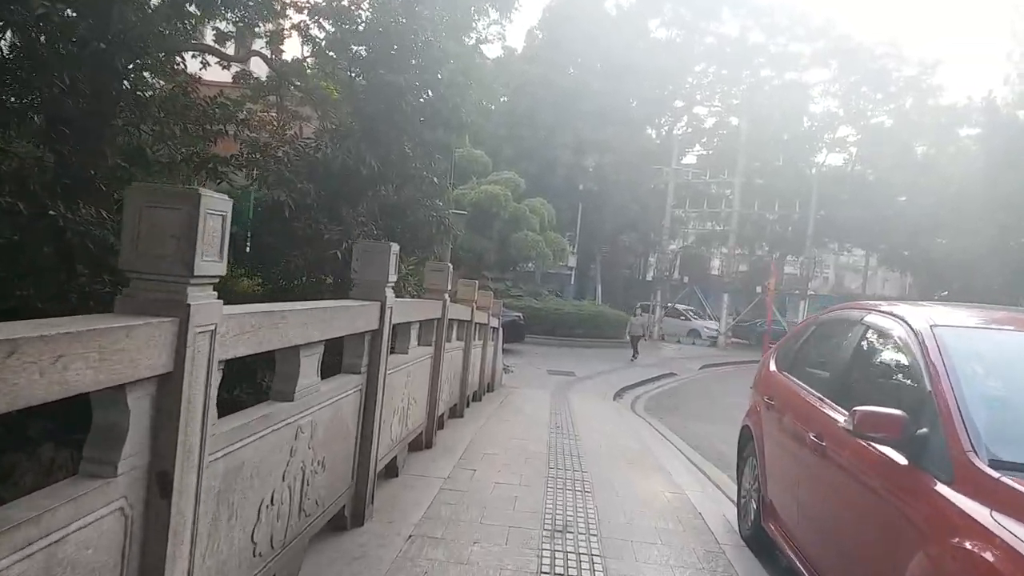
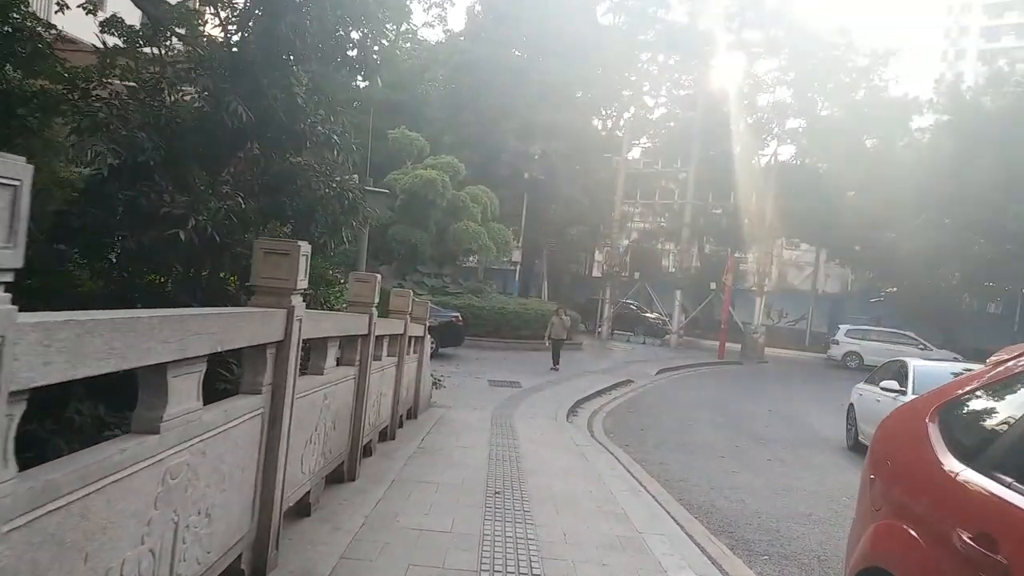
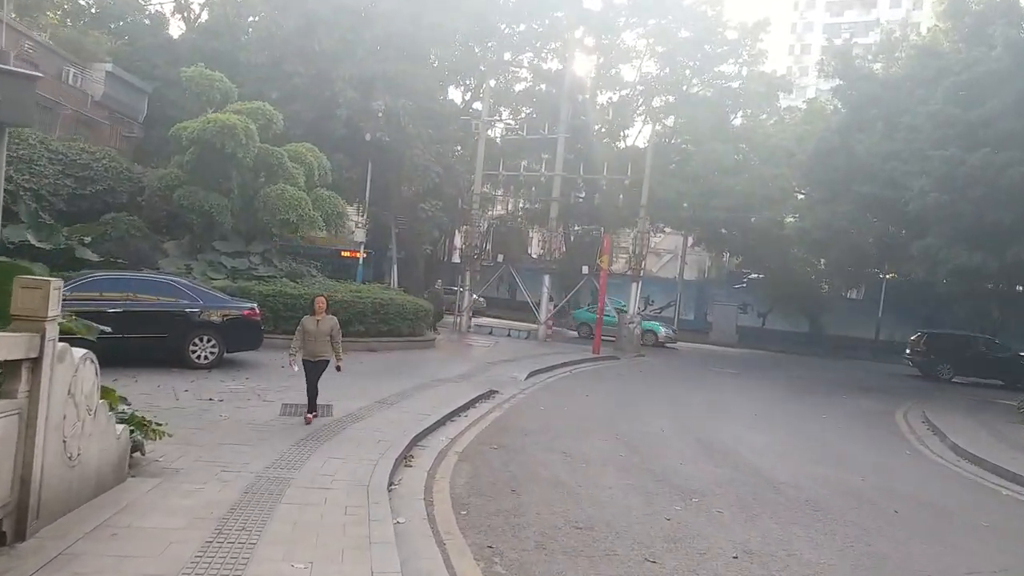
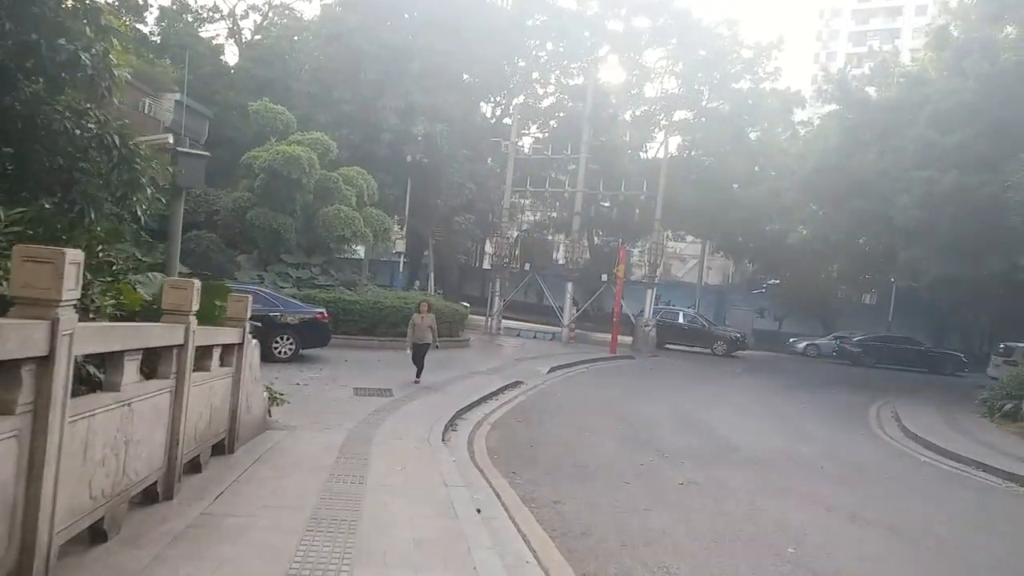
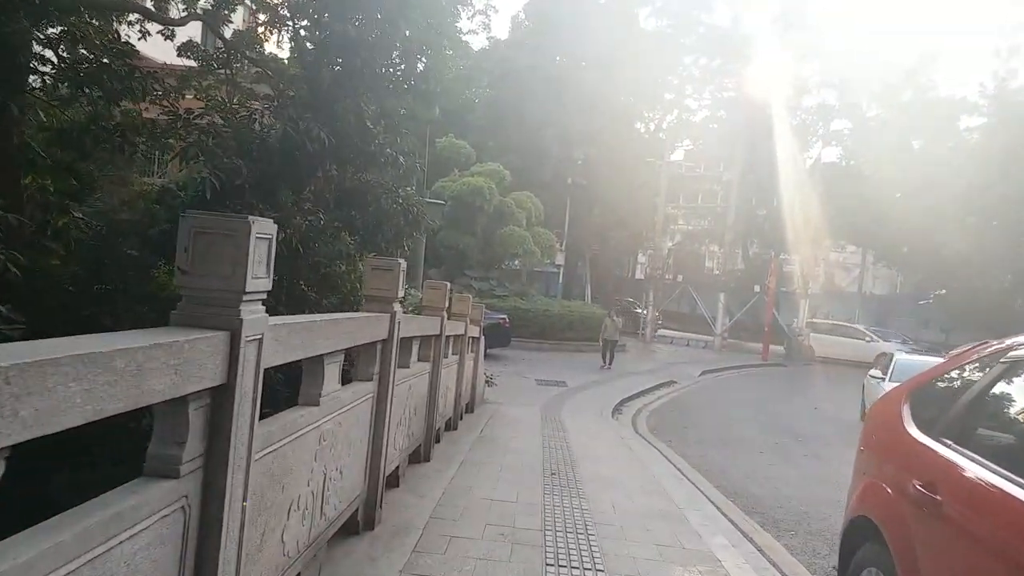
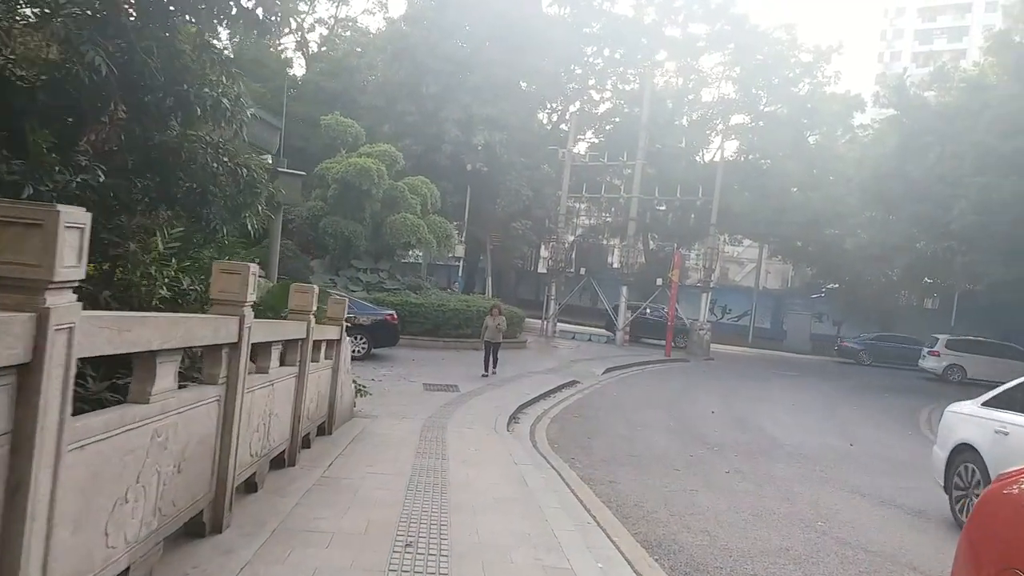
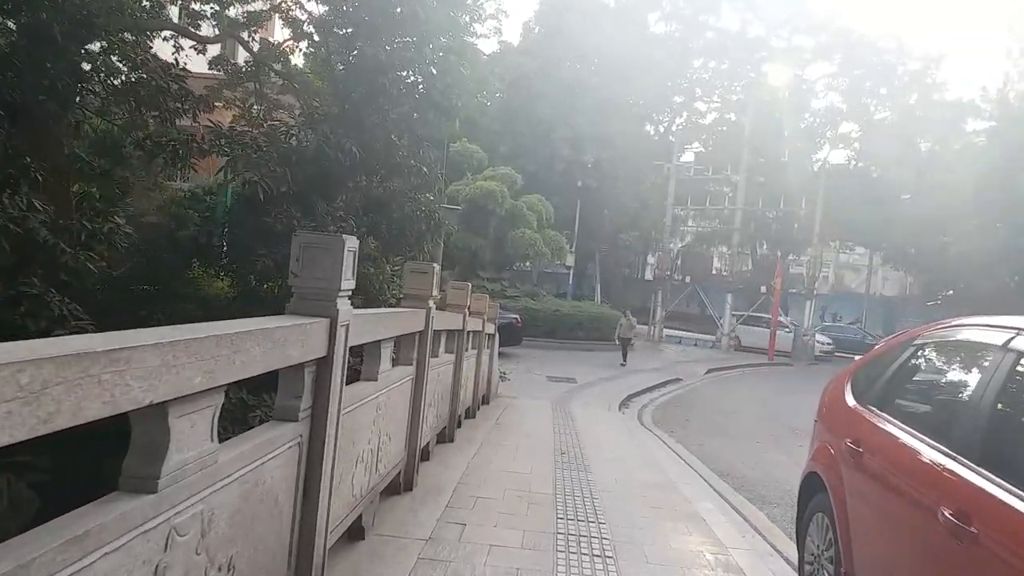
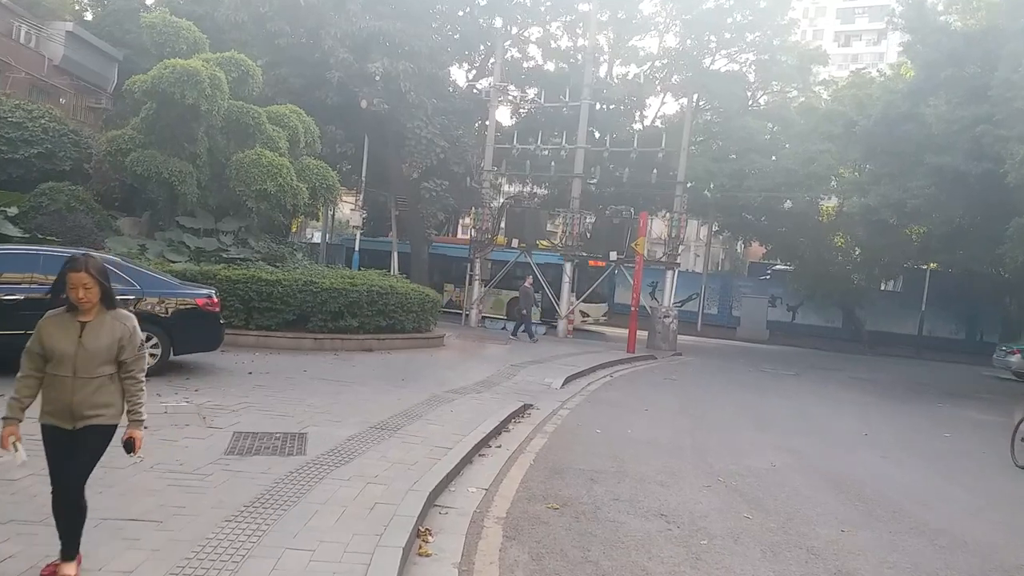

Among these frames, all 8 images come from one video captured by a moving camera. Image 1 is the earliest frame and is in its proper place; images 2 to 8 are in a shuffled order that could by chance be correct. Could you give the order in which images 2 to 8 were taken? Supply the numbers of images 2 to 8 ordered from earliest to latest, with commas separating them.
7, 5, 2, 6, 4, 3, 8
